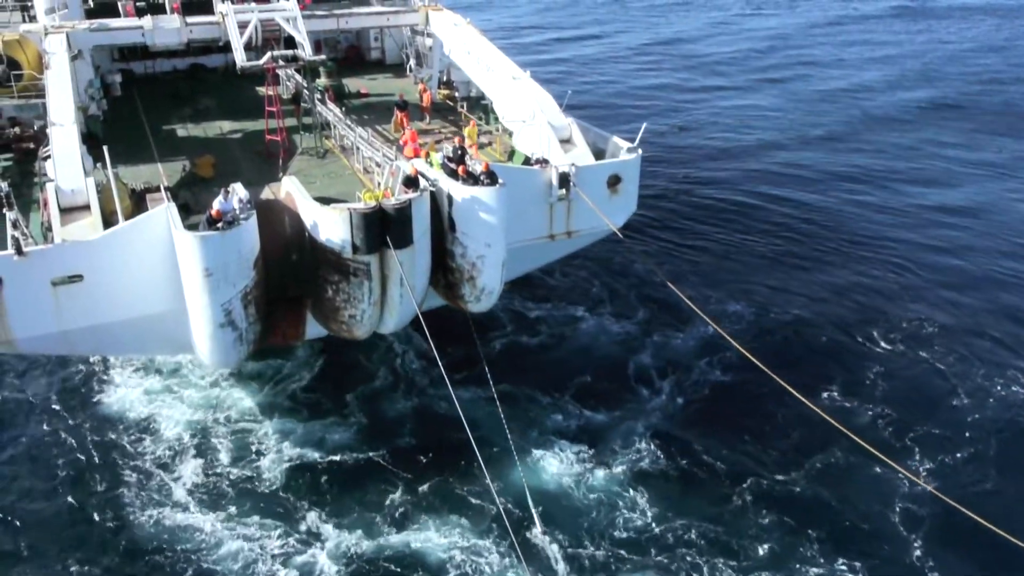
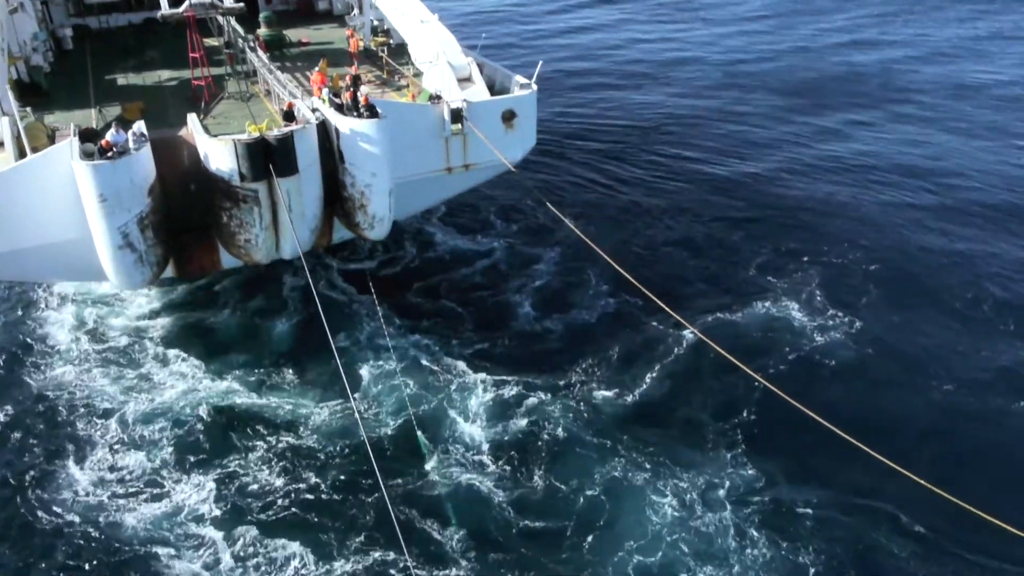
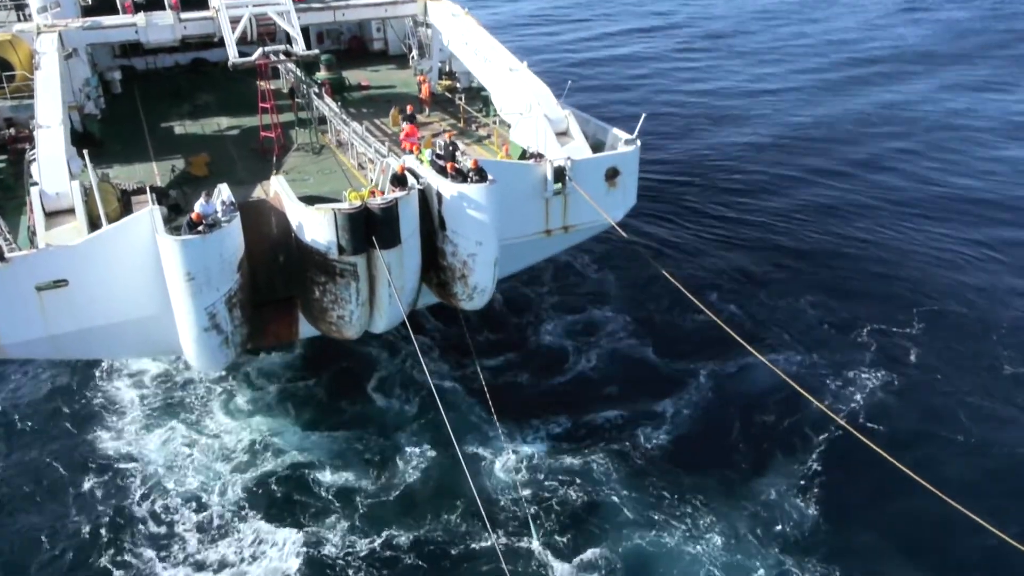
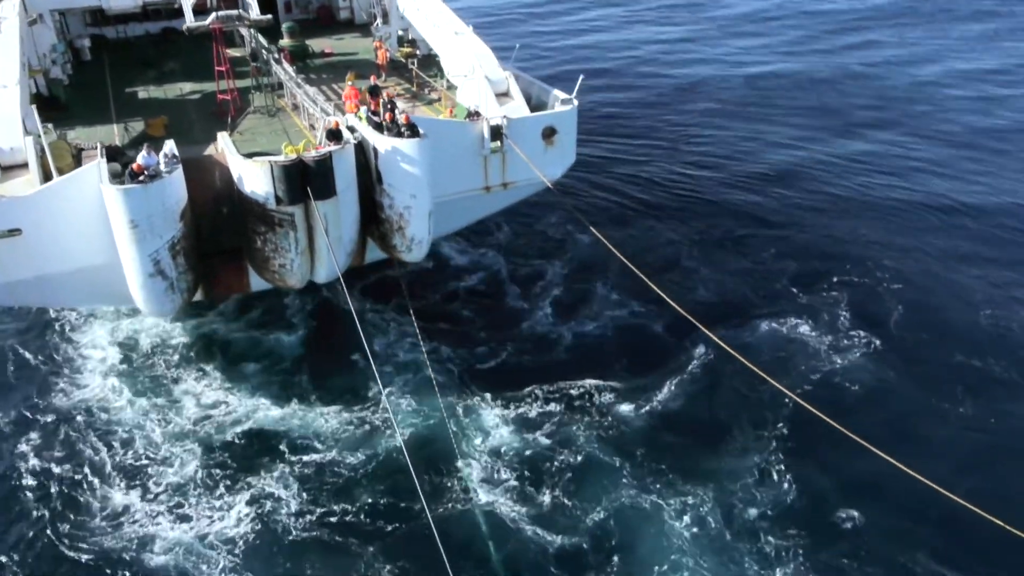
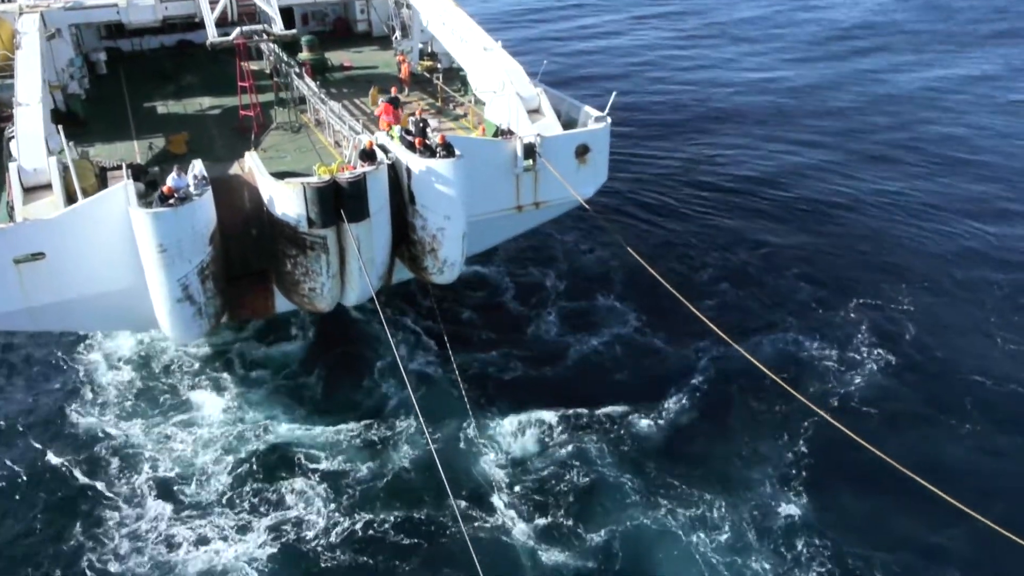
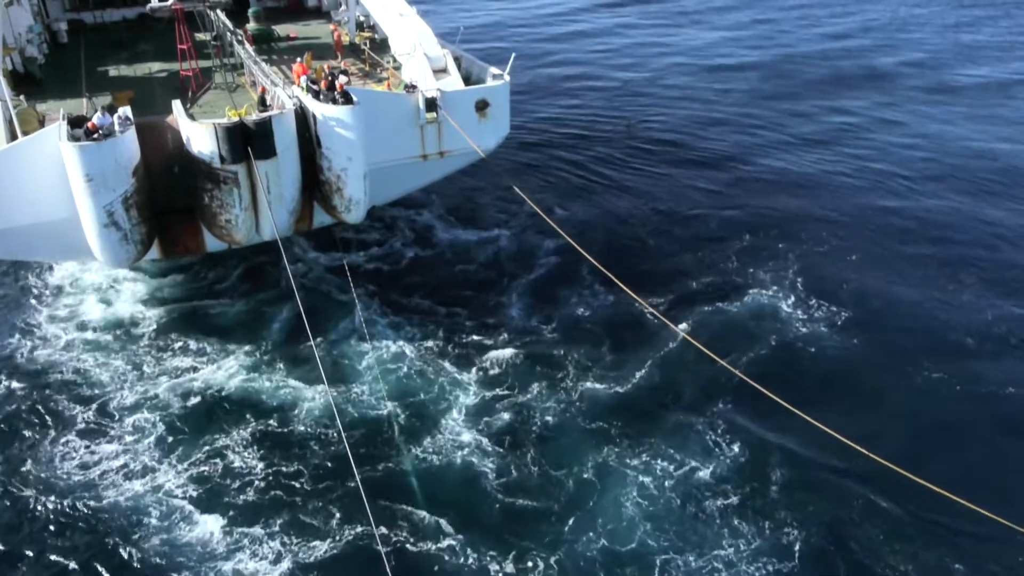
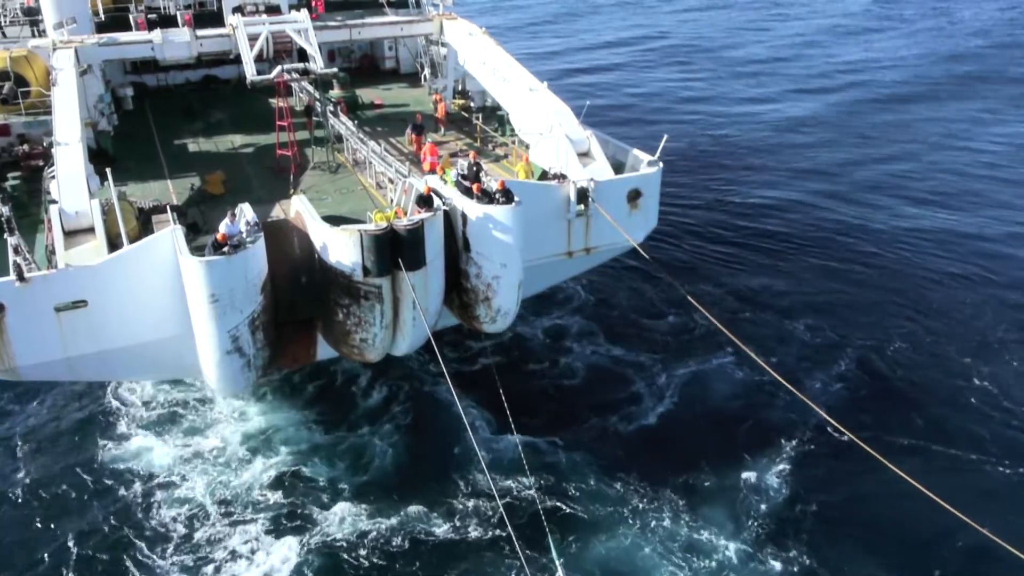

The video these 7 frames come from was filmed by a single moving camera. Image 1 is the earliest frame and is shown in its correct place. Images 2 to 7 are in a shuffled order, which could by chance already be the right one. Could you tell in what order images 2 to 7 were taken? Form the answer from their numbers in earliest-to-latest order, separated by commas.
7, 3, 5, 4, 2, 6
